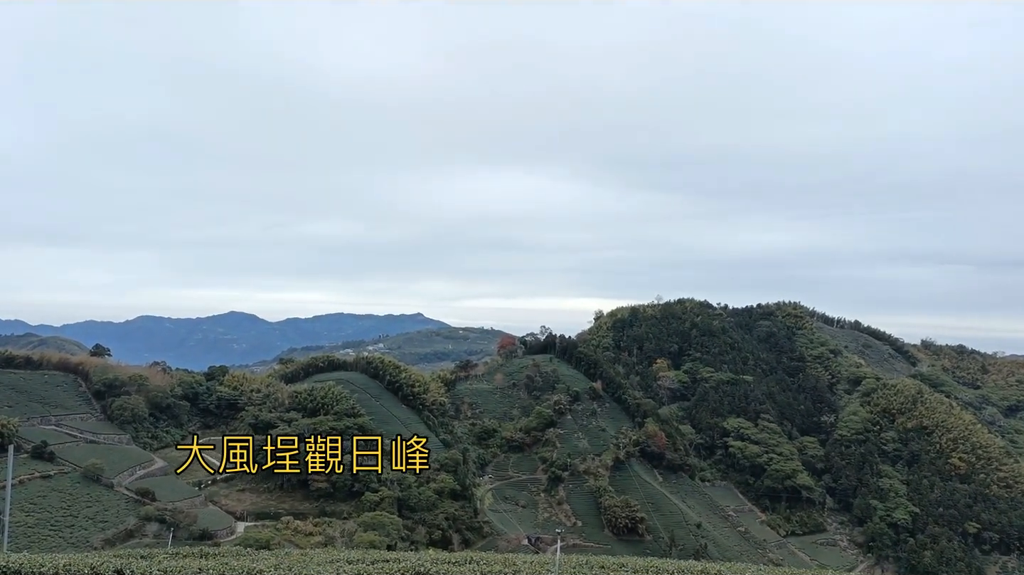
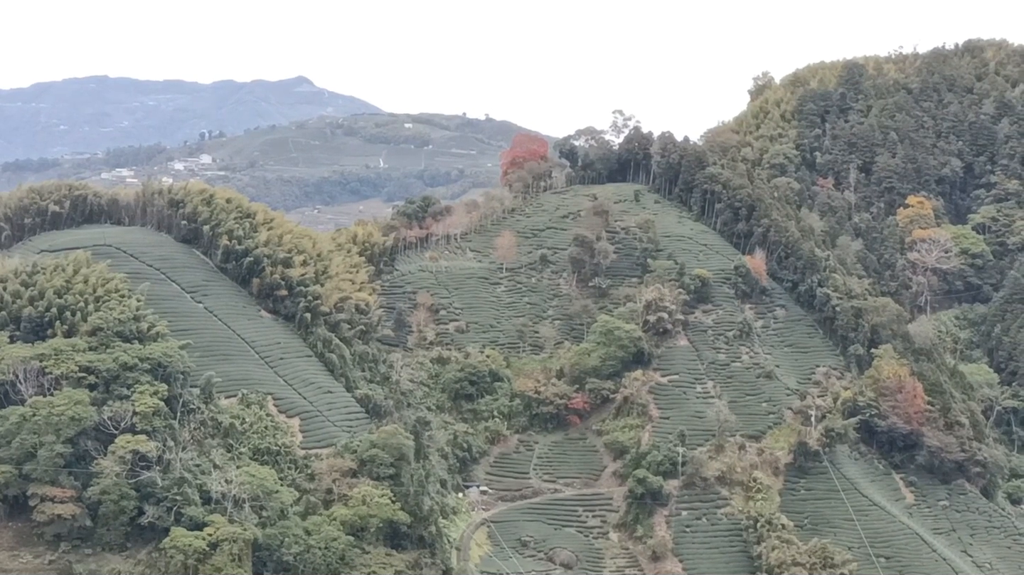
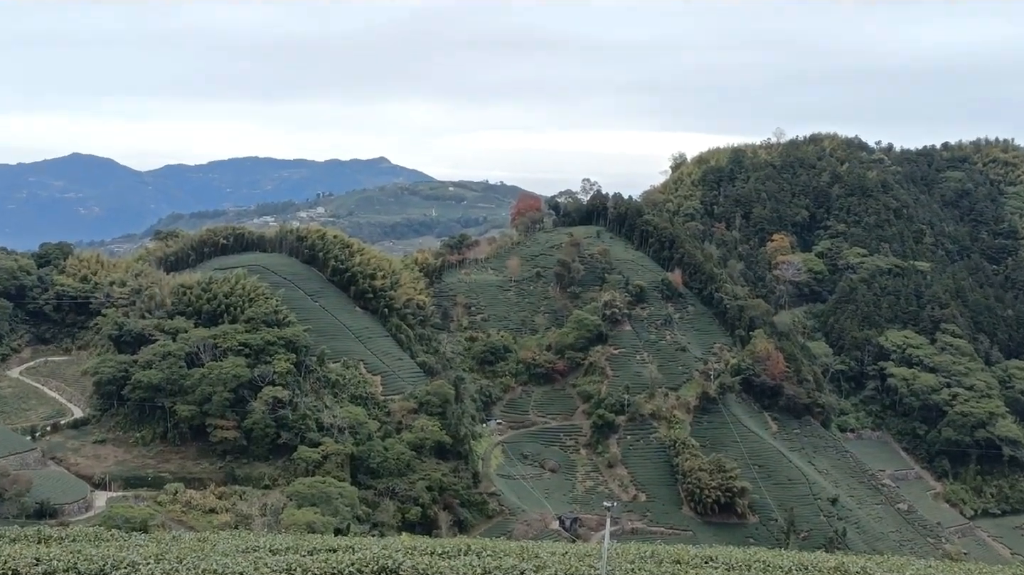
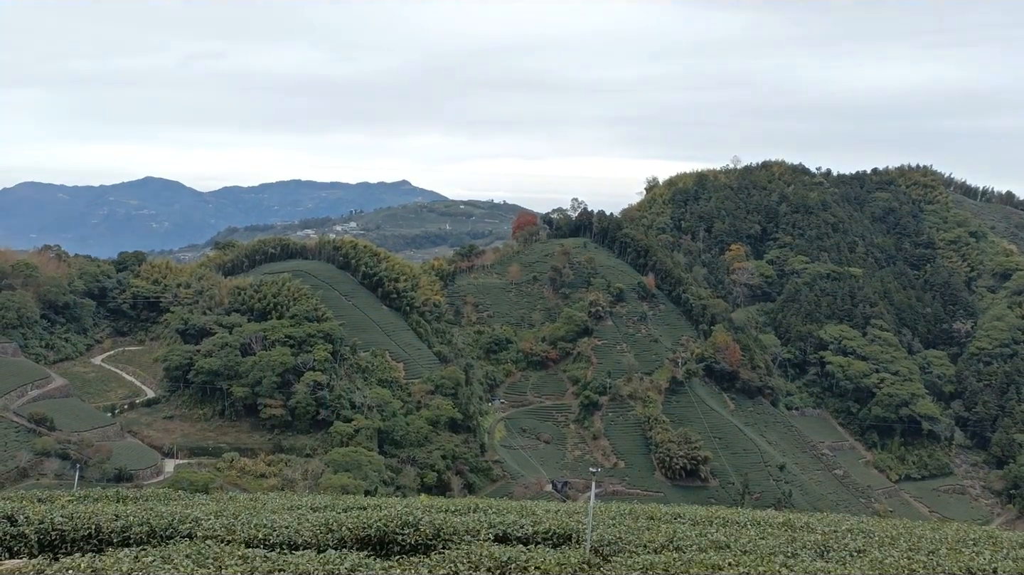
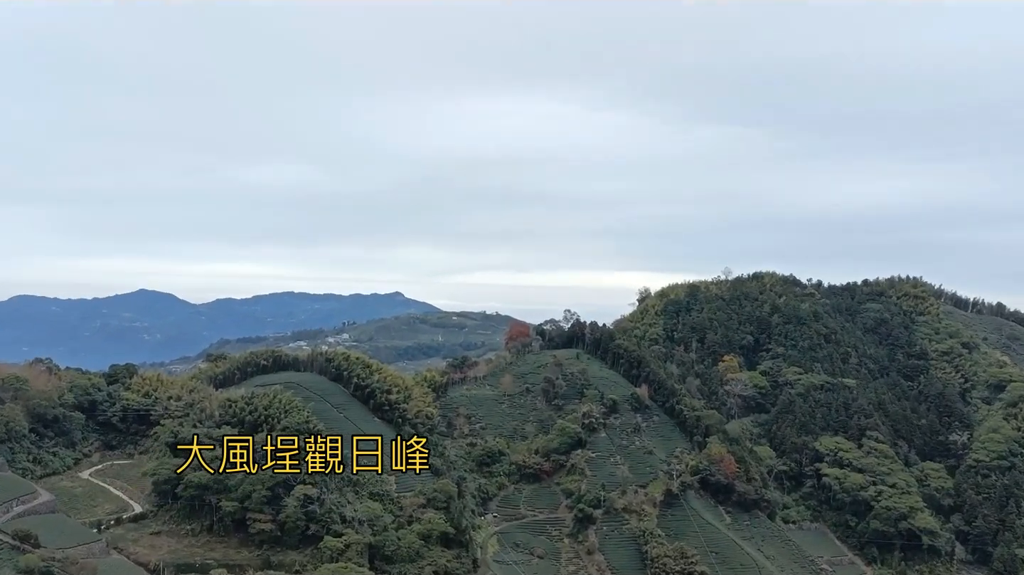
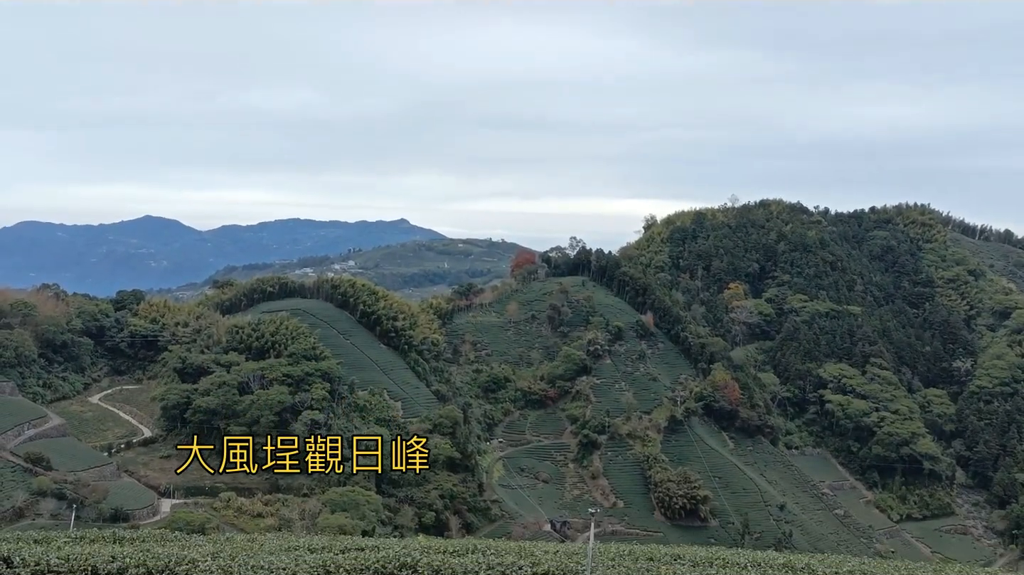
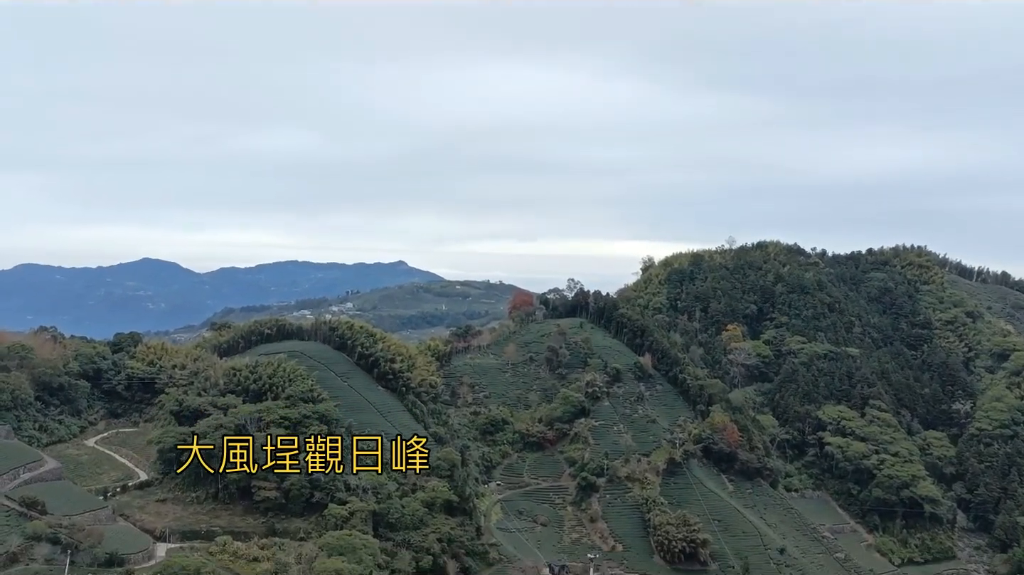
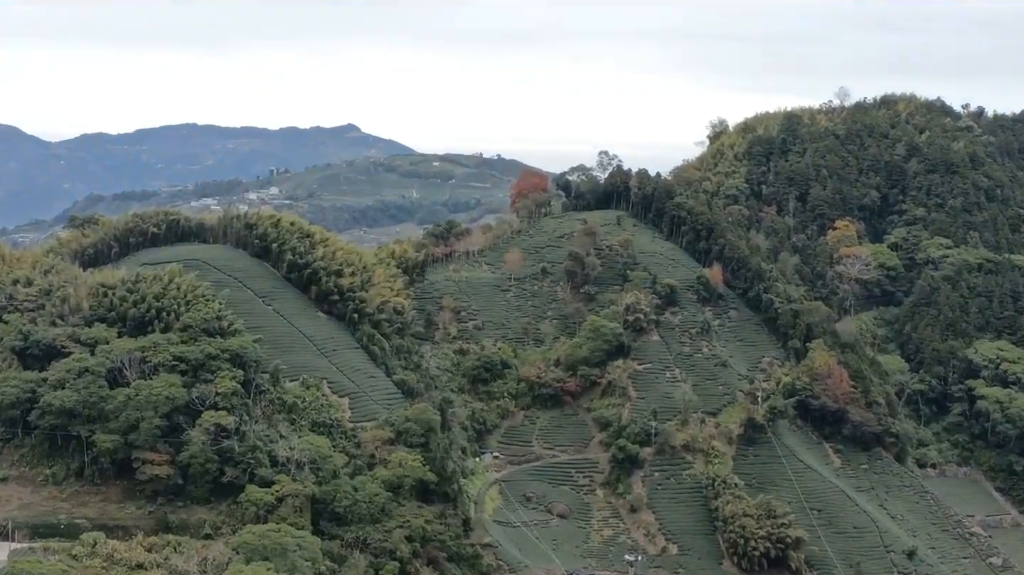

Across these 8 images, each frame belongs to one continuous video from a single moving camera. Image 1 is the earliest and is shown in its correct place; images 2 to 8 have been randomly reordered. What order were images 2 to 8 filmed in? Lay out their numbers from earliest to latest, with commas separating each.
5, 7, 6, 4, 3, 8, 2
